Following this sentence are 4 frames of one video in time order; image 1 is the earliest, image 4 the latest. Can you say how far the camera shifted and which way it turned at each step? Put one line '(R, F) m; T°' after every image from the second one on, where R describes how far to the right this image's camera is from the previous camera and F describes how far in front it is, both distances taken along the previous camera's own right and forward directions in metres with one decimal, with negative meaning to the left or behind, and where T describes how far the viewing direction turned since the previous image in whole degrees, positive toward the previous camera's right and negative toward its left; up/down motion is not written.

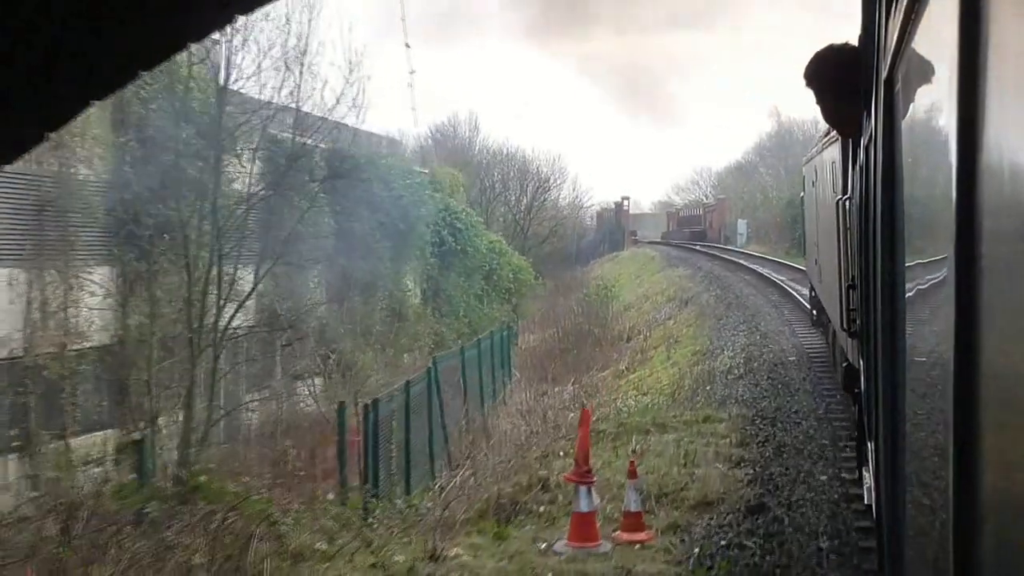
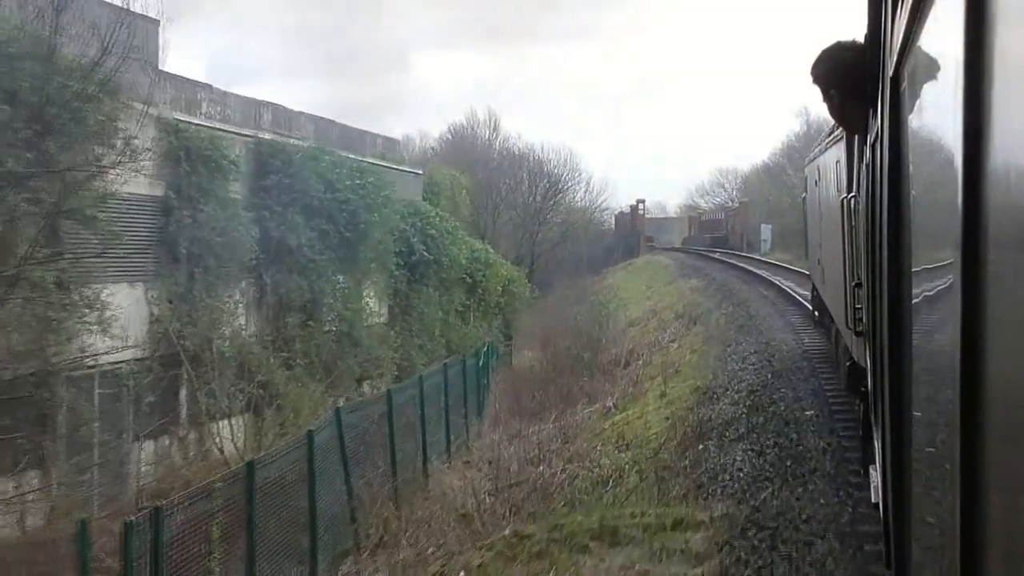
(+0.4, +2.3) m; -1°
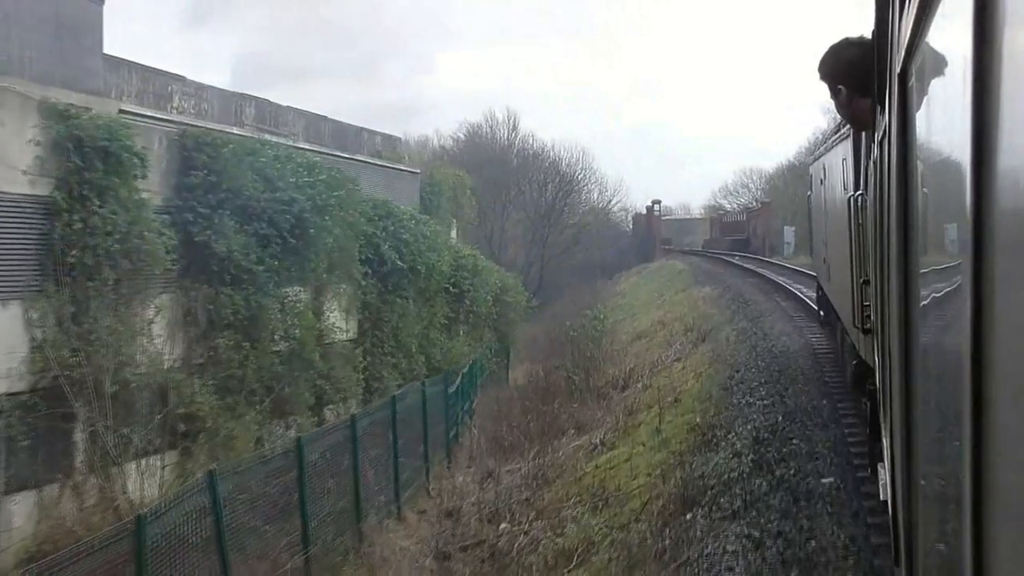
(+0.3, +1.7) m; -1°
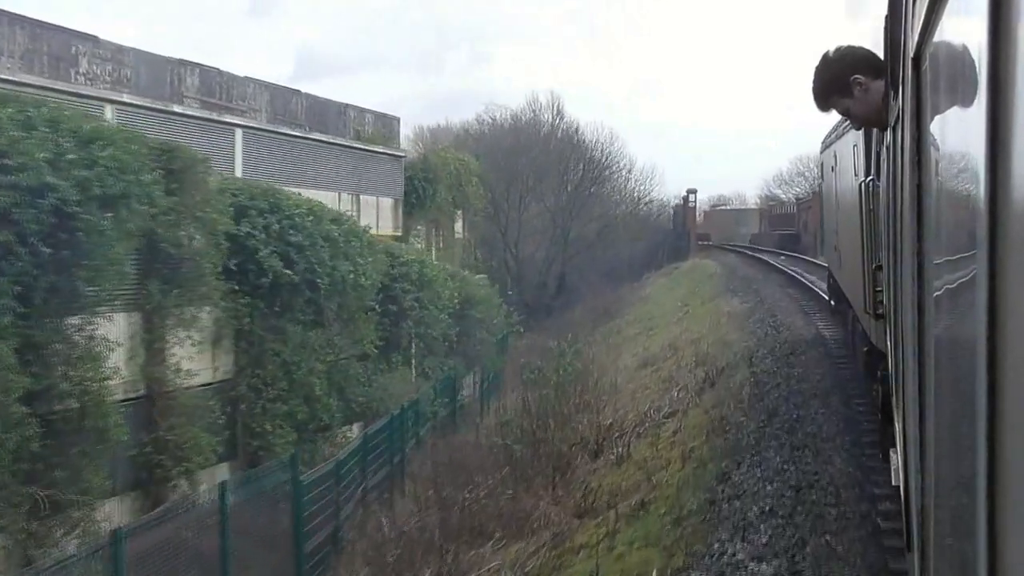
(+0.7, +3.7) m; -2°
